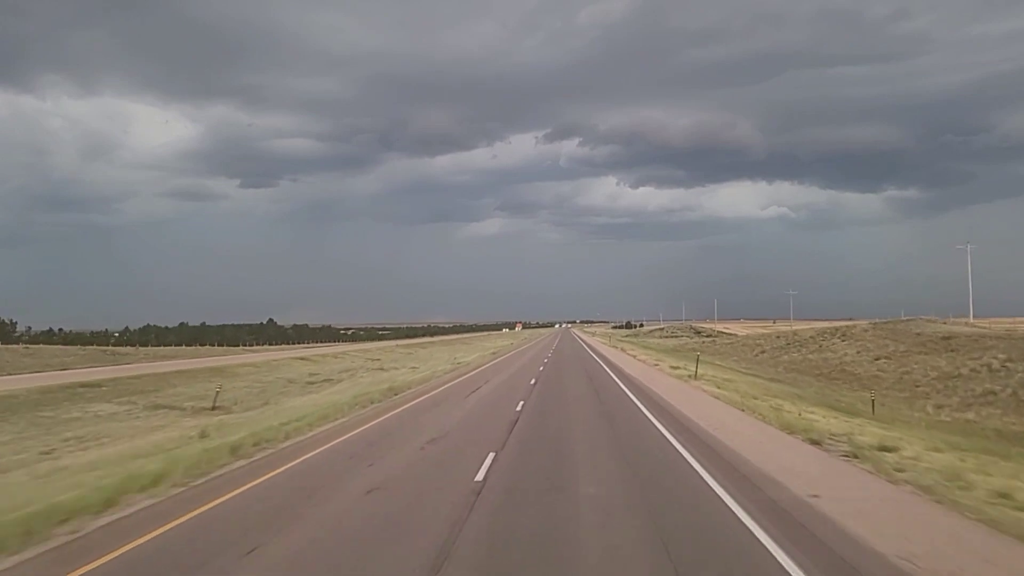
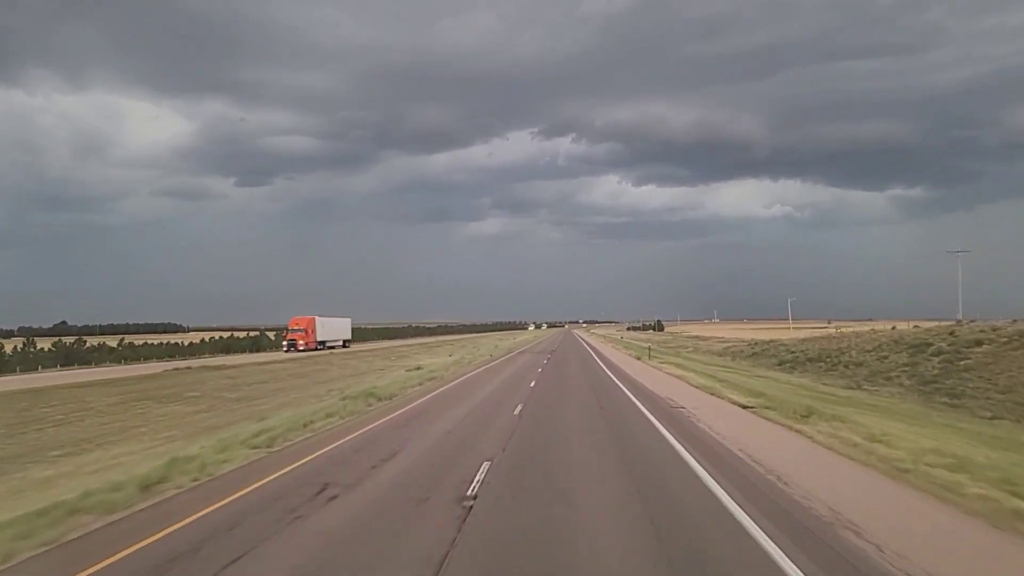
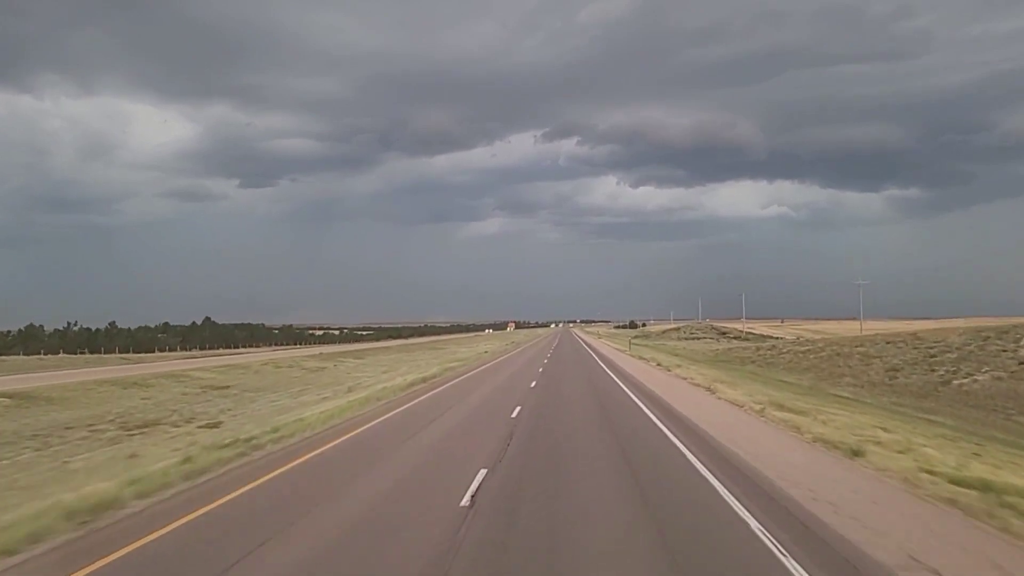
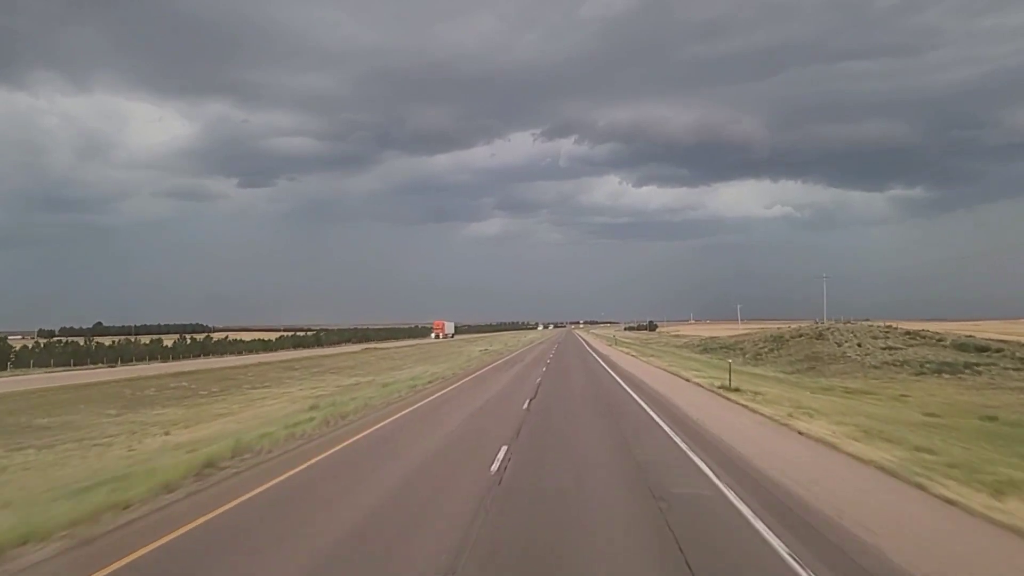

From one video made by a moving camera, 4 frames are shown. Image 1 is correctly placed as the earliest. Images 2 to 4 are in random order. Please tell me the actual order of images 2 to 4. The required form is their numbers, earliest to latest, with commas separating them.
3, 4, 2
